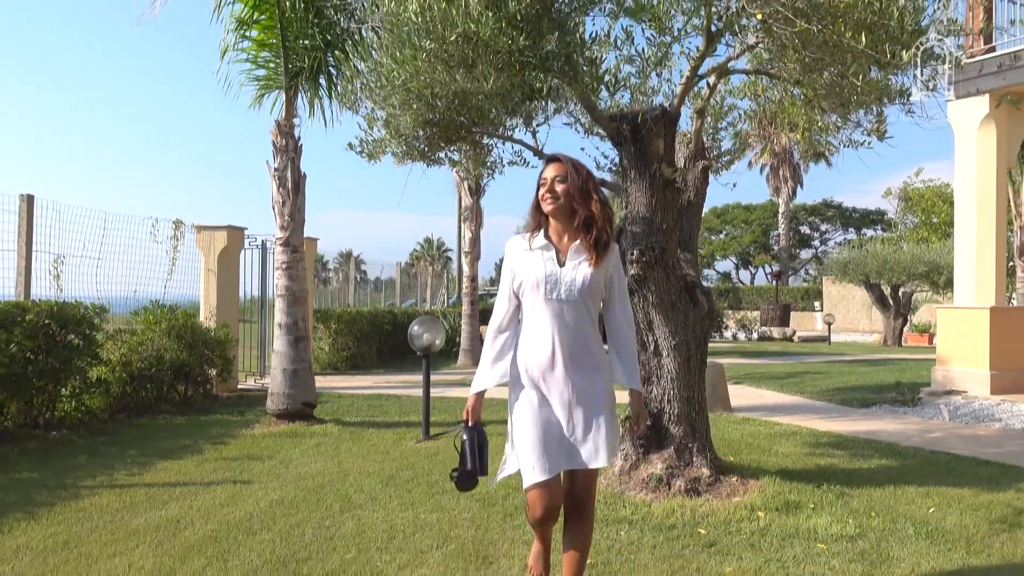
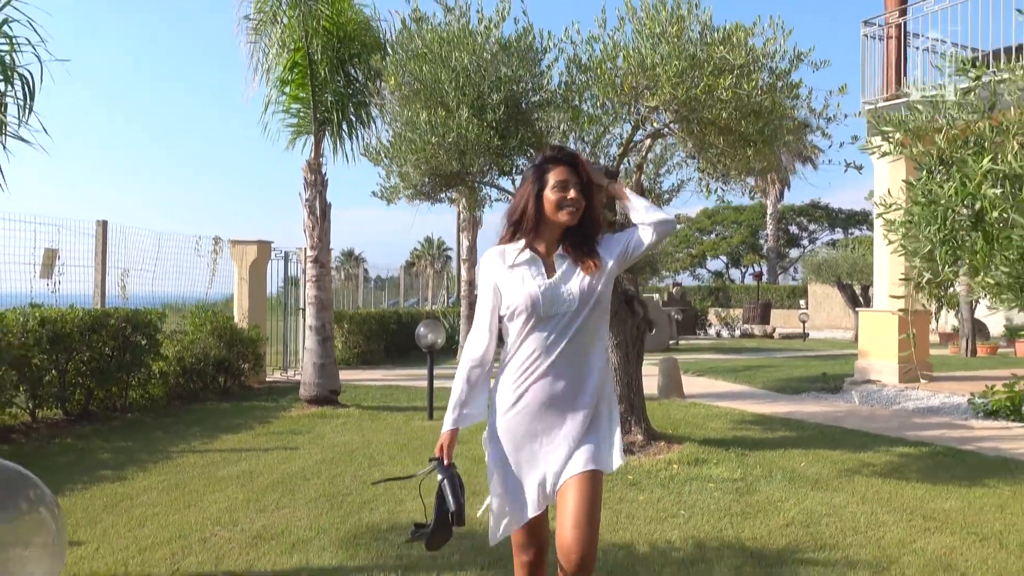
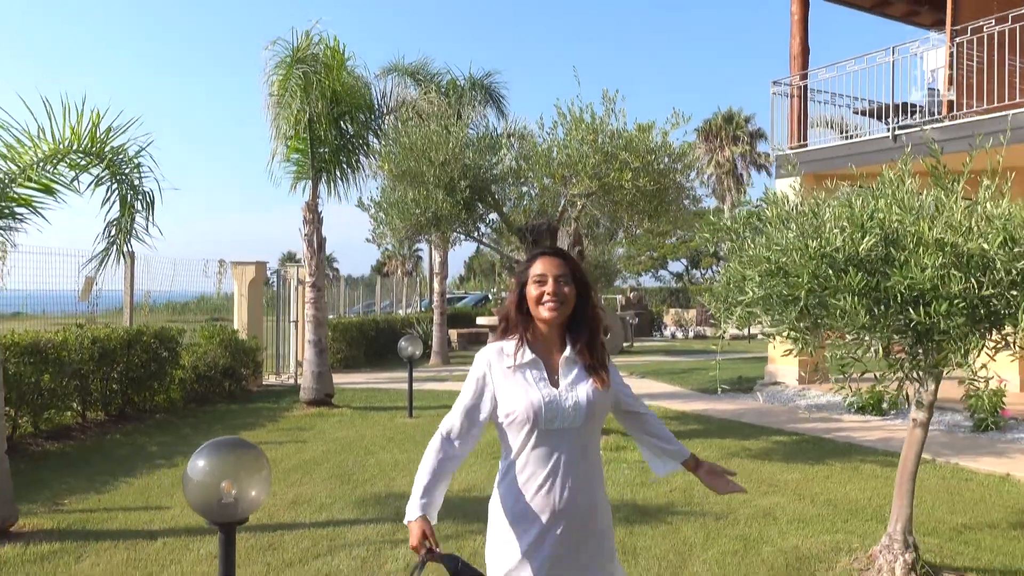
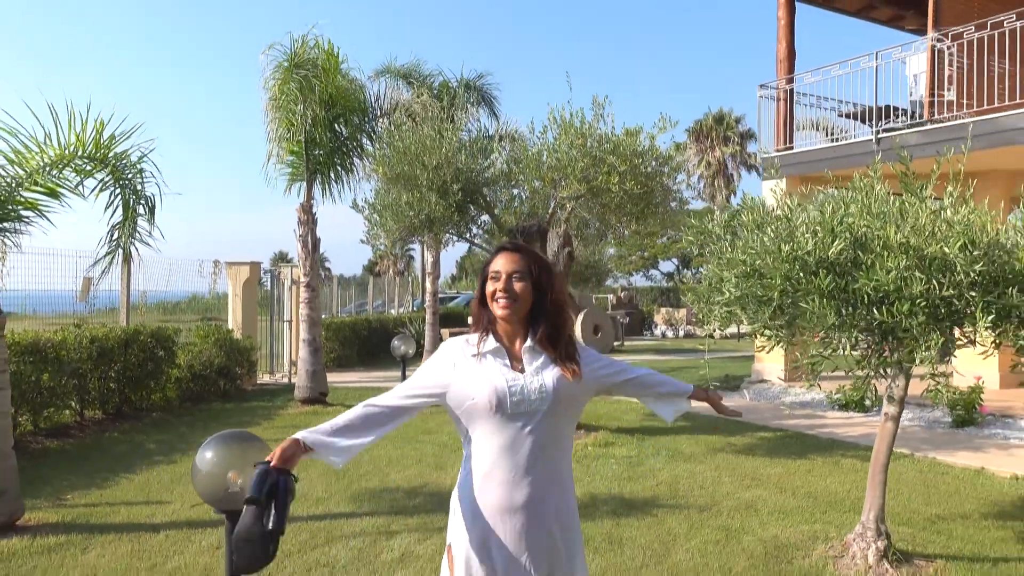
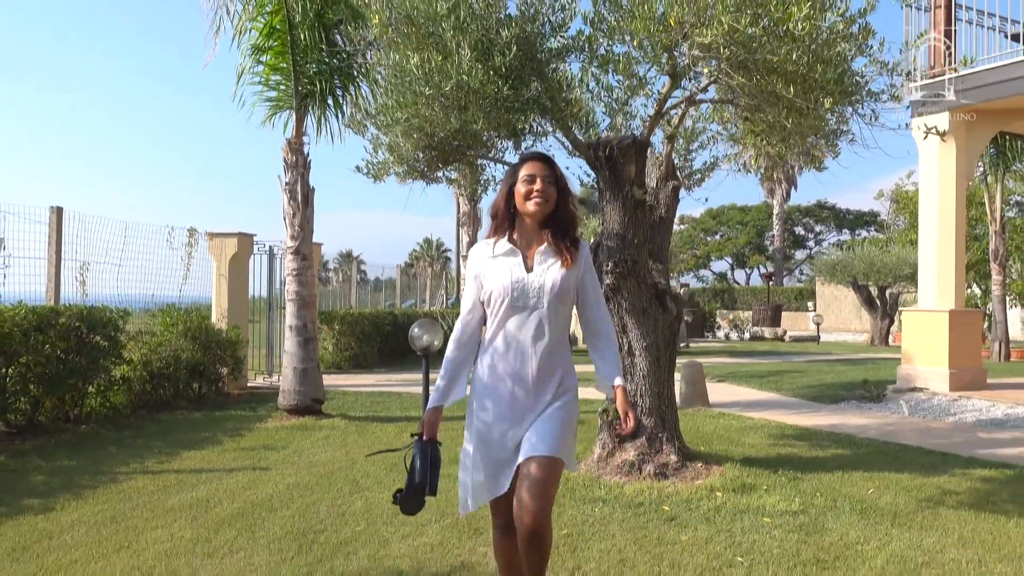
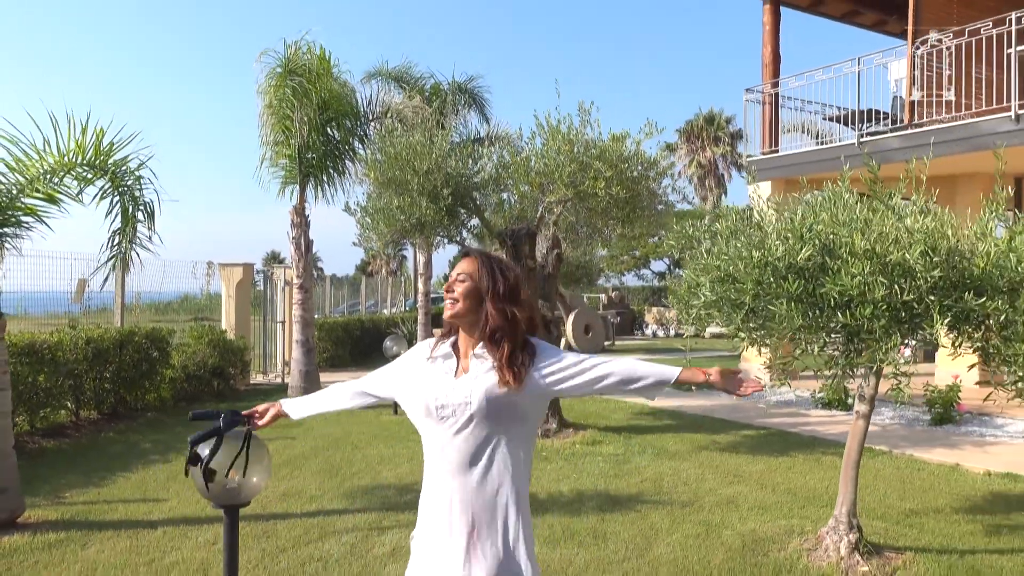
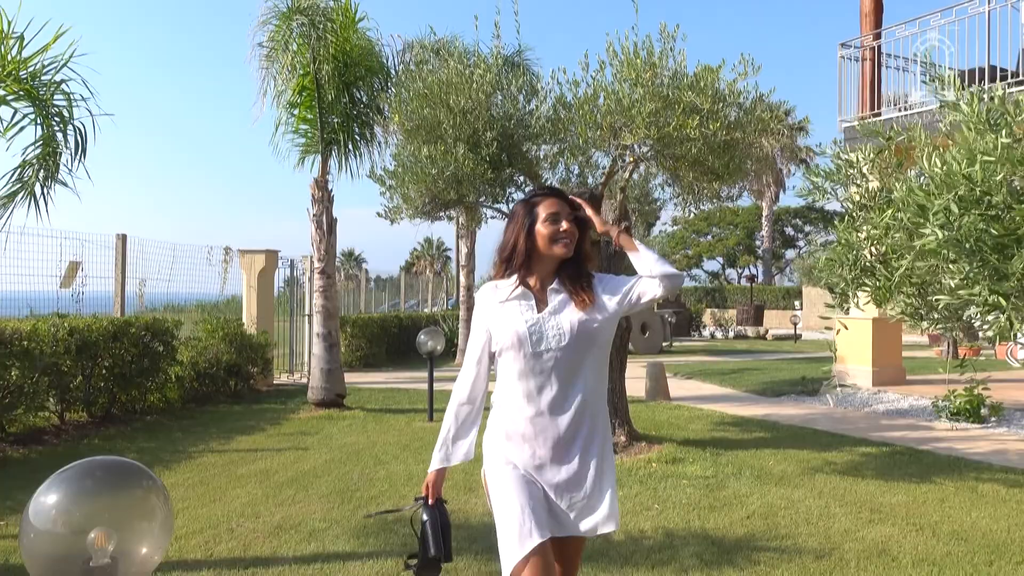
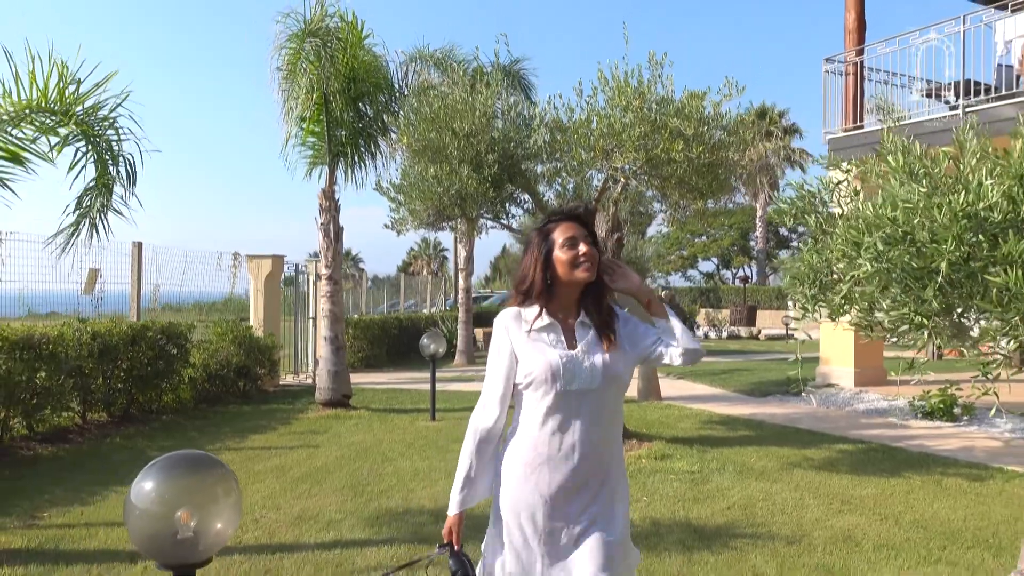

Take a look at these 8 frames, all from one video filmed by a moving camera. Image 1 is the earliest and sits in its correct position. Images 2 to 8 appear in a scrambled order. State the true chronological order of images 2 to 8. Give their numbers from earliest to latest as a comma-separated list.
5, 2, 7, 8, 3, 4, 6
